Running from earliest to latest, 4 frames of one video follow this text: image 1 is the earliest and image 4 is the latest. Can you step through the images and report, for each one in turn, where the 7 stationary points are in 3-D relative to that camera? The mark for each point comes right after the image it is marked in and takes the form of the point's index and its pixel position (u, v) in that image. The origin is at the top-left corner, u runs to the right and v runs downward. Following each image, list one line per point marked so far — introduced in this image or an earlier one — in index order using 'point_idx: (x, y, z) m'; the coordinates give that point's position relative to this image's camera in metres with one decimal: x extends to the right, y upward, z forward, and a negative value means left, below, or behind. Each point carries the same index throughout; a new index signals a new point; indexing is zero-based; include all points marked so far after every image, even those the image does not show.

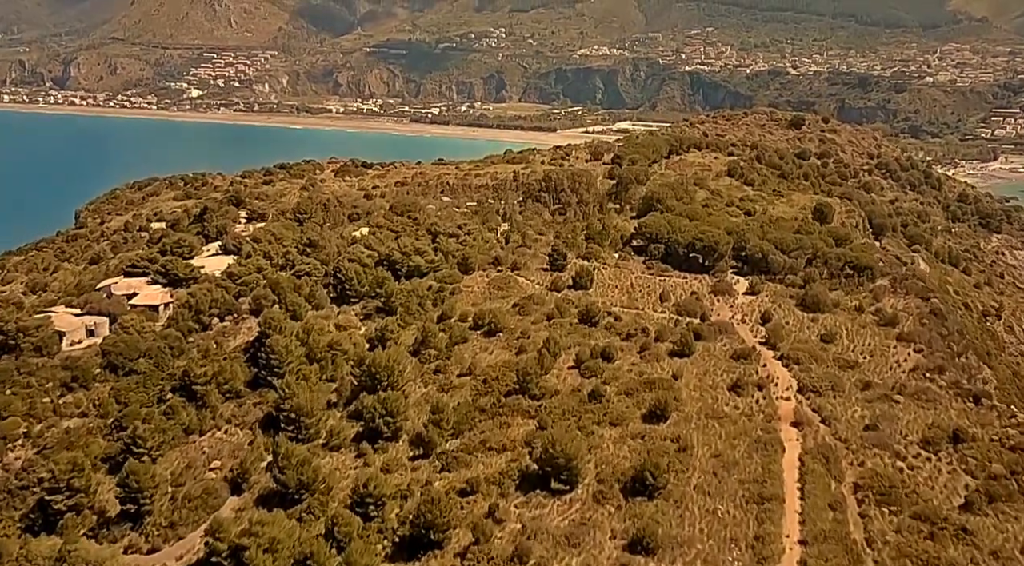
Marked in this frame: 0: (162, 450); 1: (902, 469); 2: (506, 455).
0: (-7.4, -3.6, +19.1) m
1: (+7.8, -3.8, +17.8) m
2: (-0.1, -3.5, +18.0) m
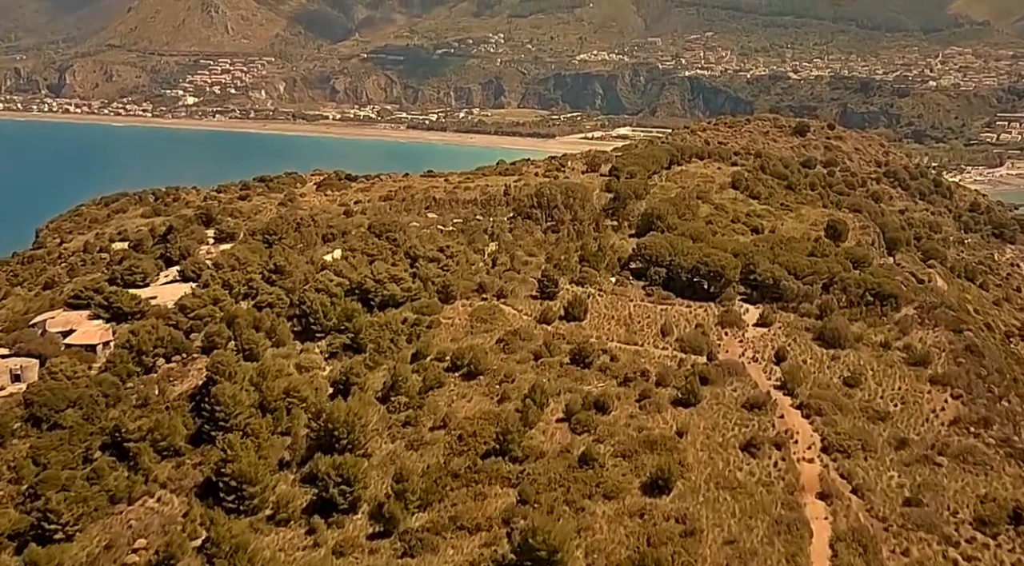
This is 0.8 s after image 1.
0: (-7.8, -4.4, +16.3) m
1: (+7.3, -4.5, +15.0) m
2: (-0.5, -4.3, +15.3) m
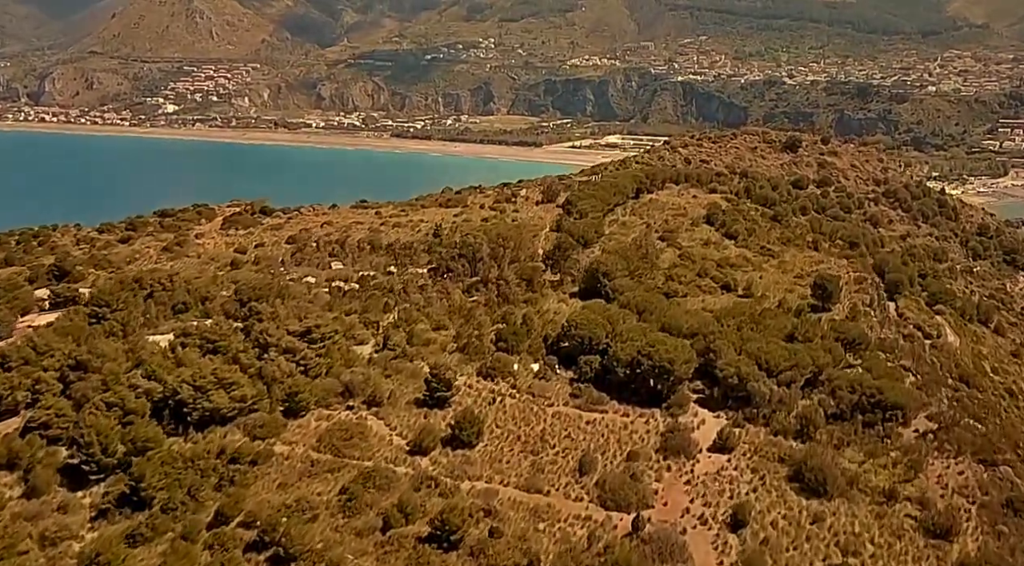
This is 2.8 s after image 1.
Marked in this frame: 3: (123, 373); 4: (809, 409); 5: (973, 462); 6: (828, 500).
0: (-10.5, -6.6, +9.6) m
1: (+4.7, -6.7, +8.3) m
2: (-3.2, -6.5, +8.5) m
3: (-8.5, -2.0, +19.7) m
4: (+6.4, -2.7, +19.3) m
5: (+8.9, -3.4, +17.3) m
6: (+5.6, -3.8, +15.9) m
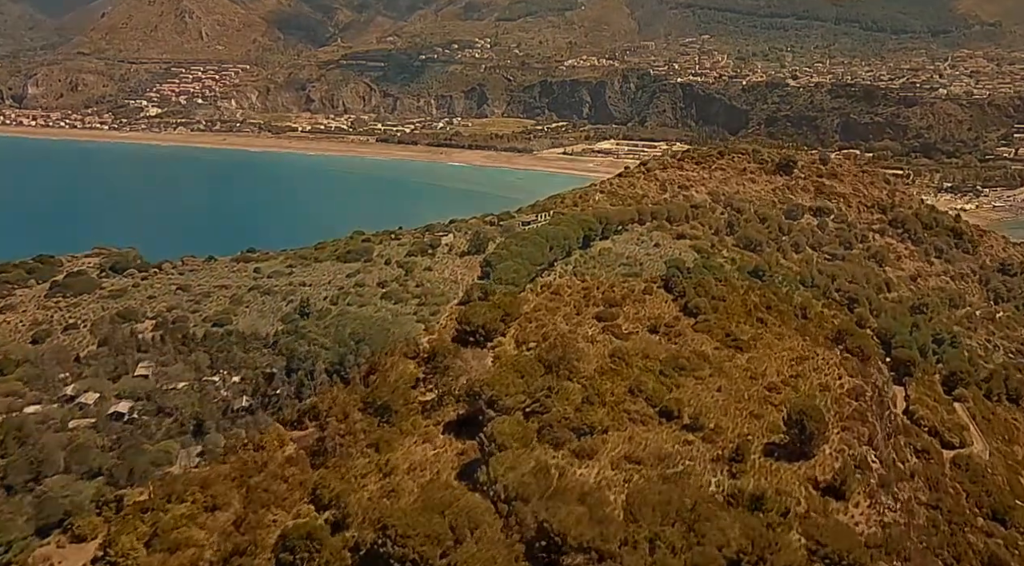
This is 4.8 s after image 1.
0: (-14.0, -9.5, +1.2) m
1: (+1.1, -9.6, -0.2) m
2: (-6.7, -9.4, +0.1) m
3: (-11.9, -4.9, +11.3) m
4: (+2.9, -5.6, +10.8) m
5: (+5.4, -6.3, +8.8) m
6: (+2.1, -6.7, +7.4) m
